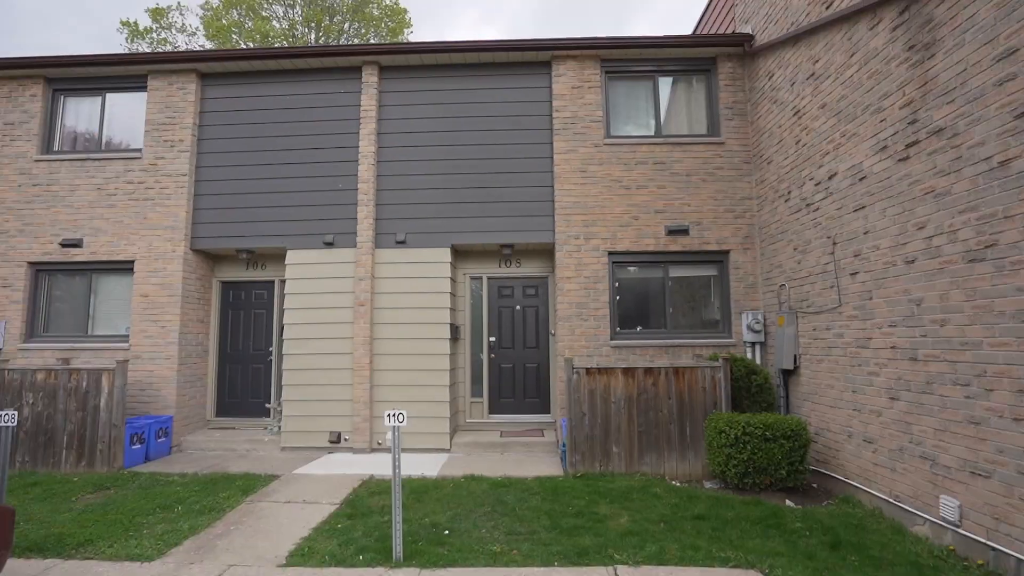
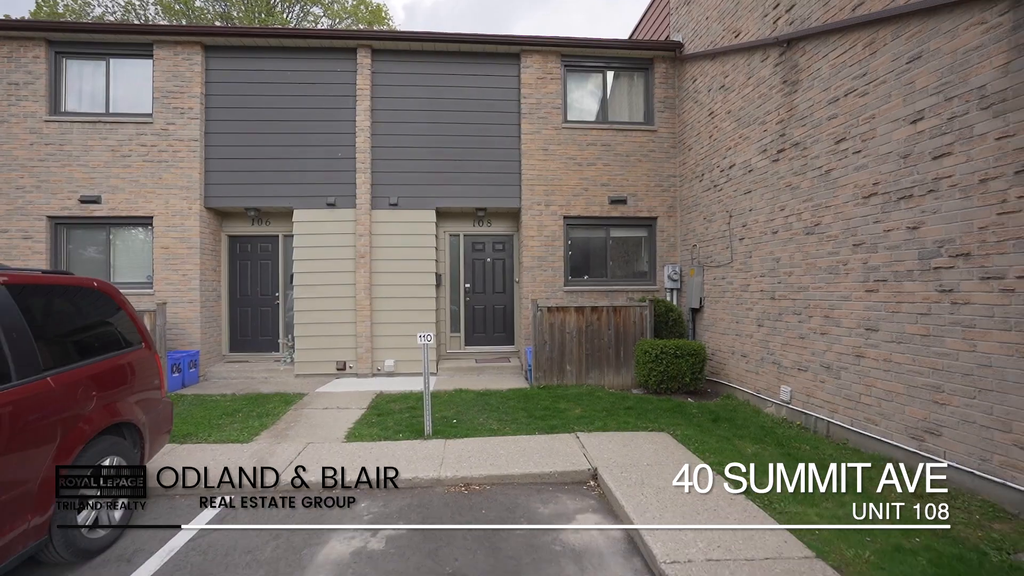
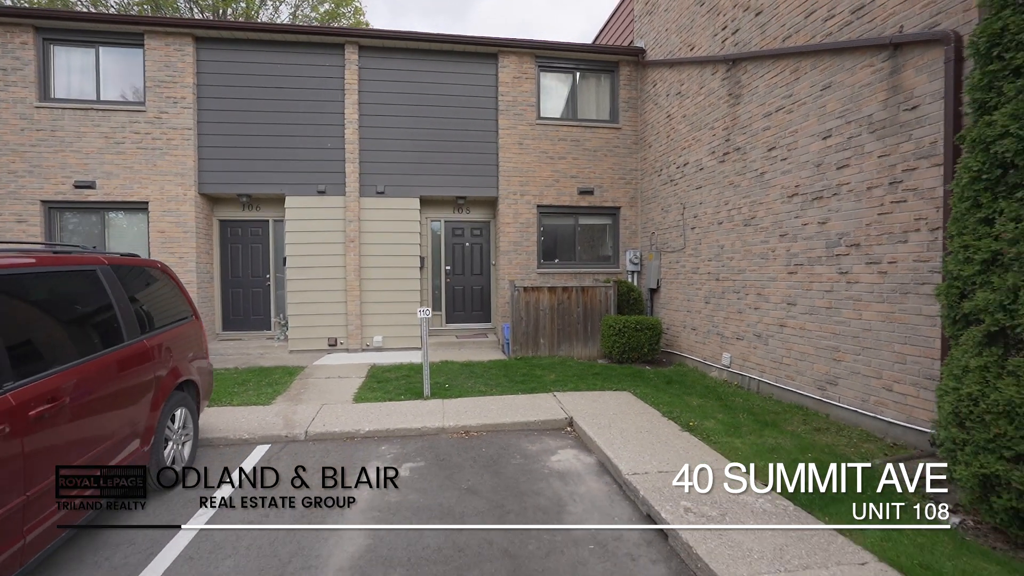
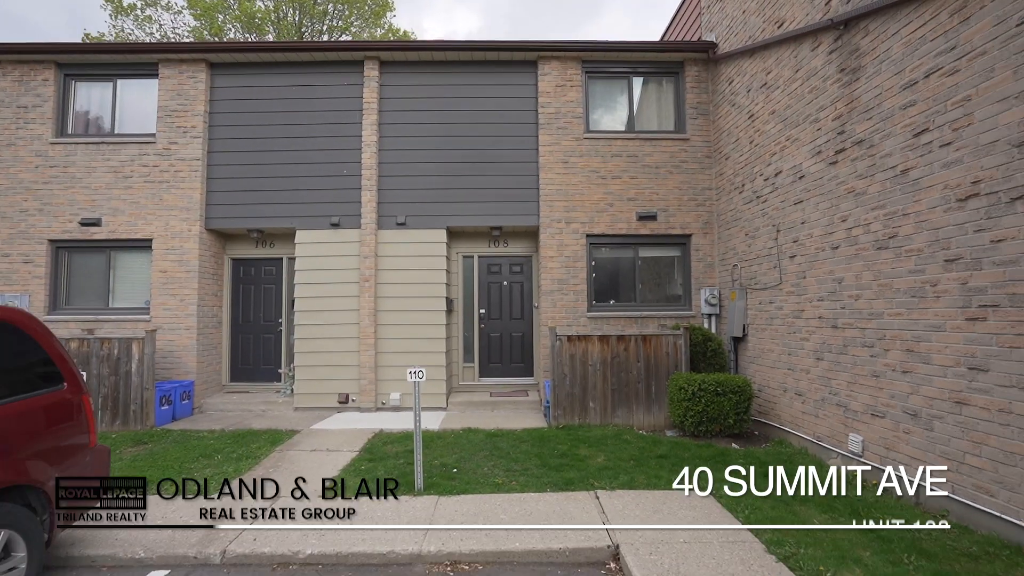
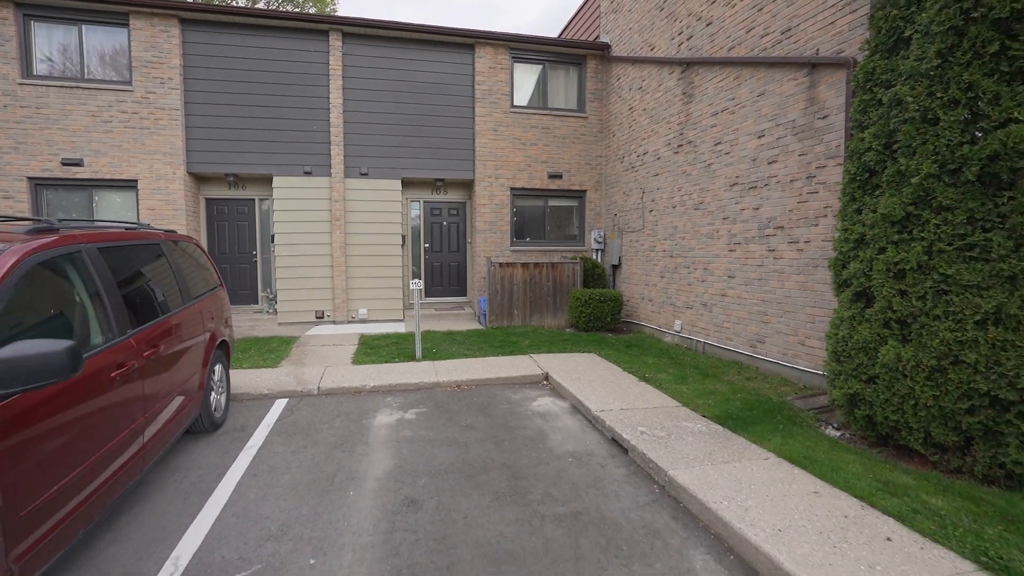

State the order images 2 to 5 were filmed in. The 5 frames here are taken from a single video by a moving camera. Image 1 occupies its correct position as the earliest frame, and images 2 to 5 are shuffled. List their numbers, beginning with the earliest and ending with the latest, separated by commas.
4, 2, 3, 5
